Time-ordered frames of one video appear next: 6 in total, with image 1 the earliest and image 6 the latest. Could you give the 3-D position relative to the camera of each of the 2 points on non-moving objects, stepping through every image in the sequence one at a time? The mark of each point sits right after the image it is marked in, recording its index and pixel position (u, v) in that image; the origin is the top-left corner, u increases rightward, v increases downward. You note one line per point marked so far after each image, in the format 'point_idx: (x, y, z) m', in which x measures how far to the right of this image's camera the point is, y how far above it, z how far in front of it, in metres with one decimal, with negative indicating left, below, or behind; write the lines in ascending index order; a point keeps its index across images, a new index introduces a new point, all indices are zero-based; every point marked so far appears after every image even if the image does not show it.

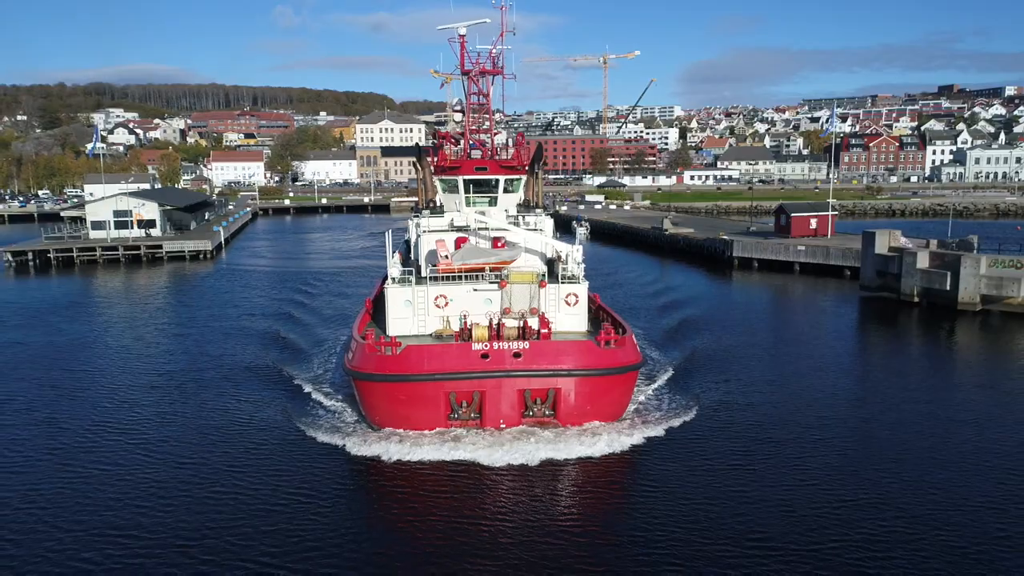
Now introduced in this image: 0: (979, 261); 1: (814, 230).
0: (+8.0, +0.5, +13.5) m
1: (+7.8, +1.5, +19.8) m
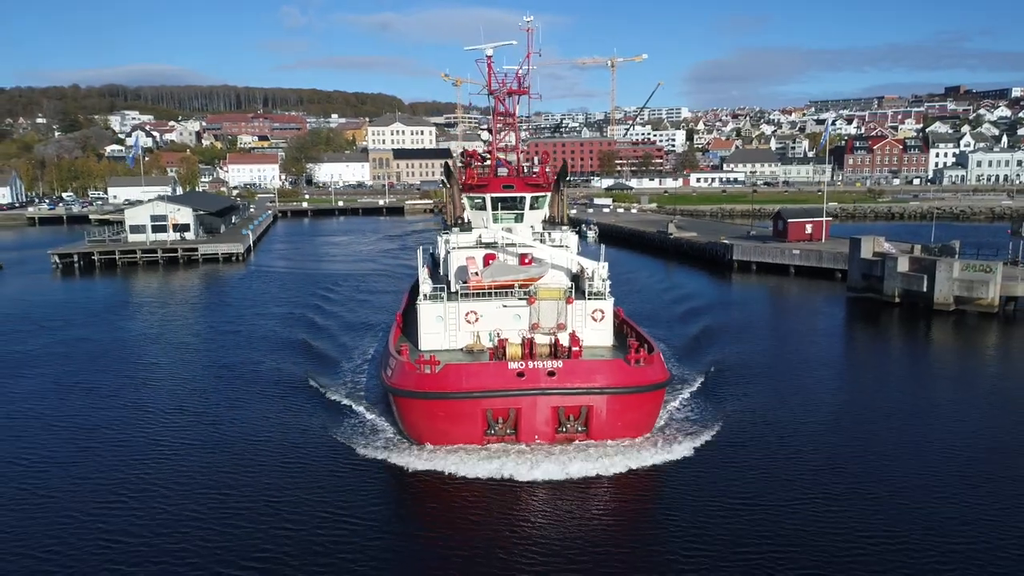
0: (+8.3, +0.4, +14.6) m
1: (+8.1, +1.5, +21.0) m
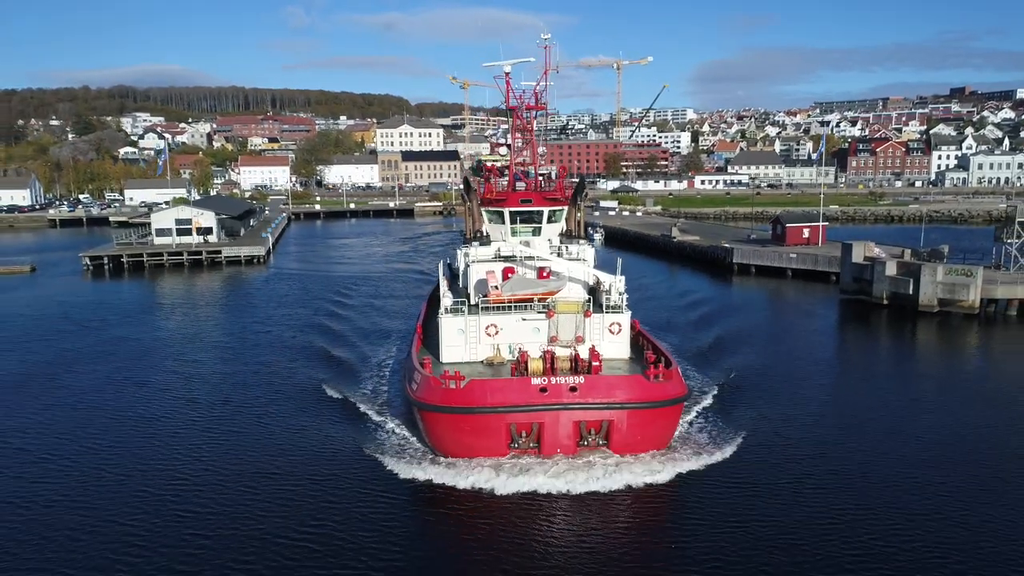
0: (+8.6, +0.4, +15.5) m
1: (+8.4, +1.4, +21.8) m
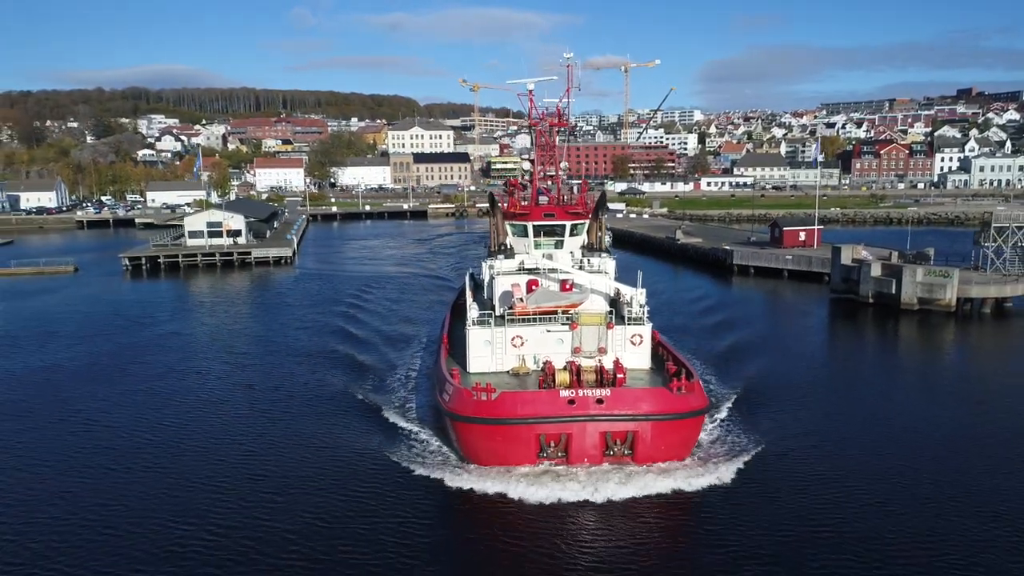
0: (+8.9, +0.4, +16.7) m
1: (+8.8, +1.4, +23.0) m
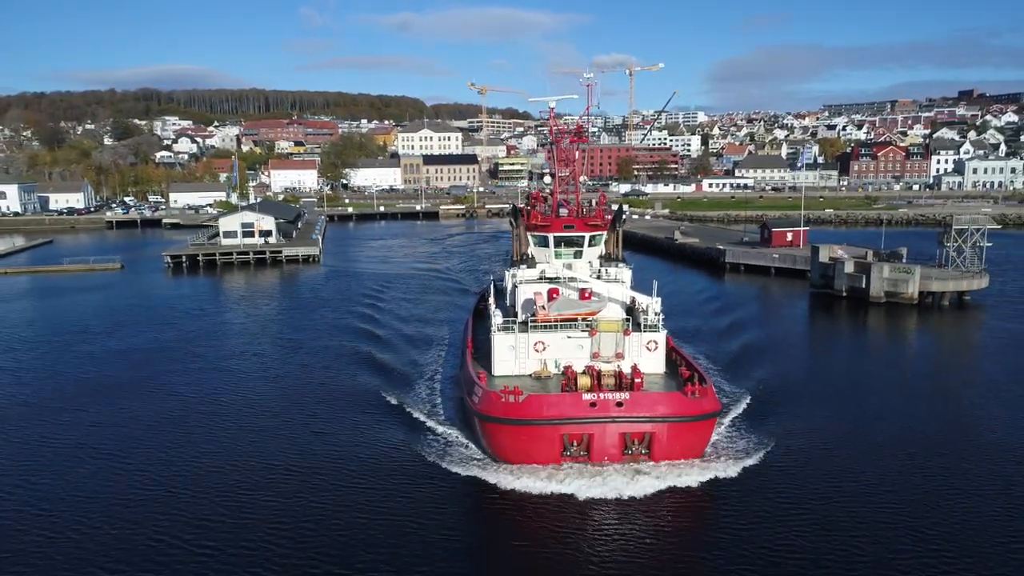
0: (+9.2, +0.5, +18.6) m
1: (+9.2, +1.5, +24.9) m
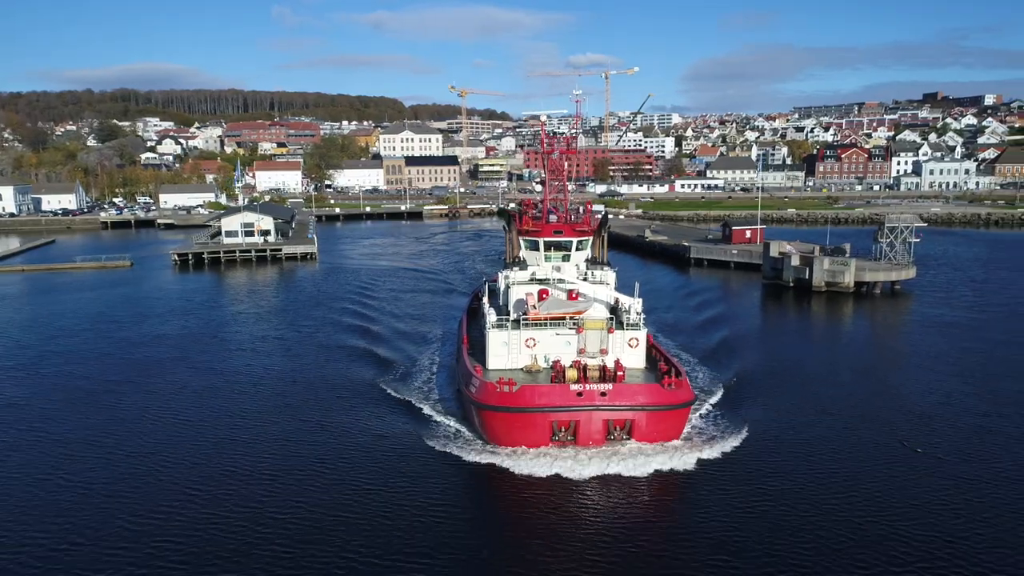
0: (+8.8, +0.7, +21.0) m
1: (+8.6, +1.8, +27.3) m
